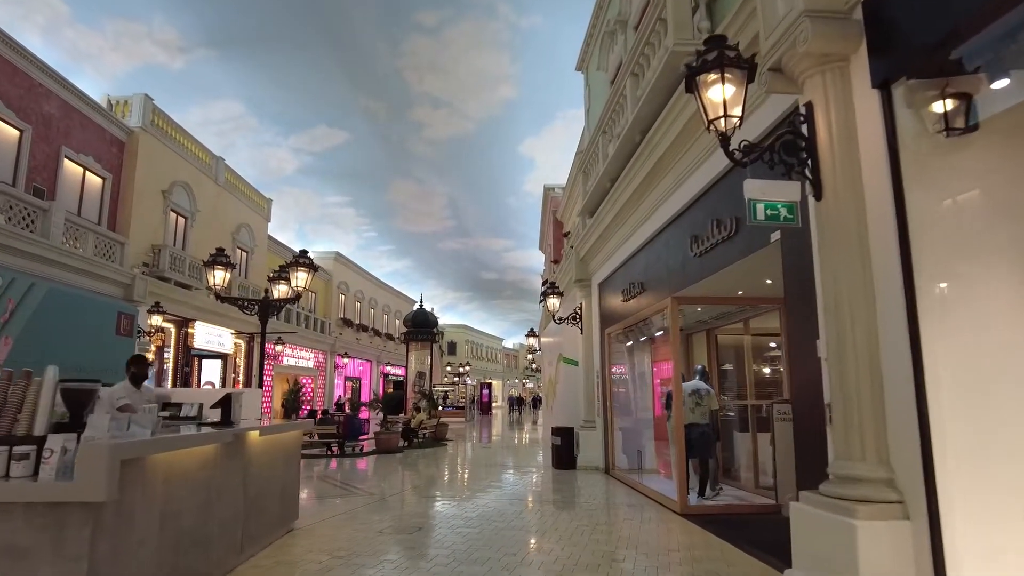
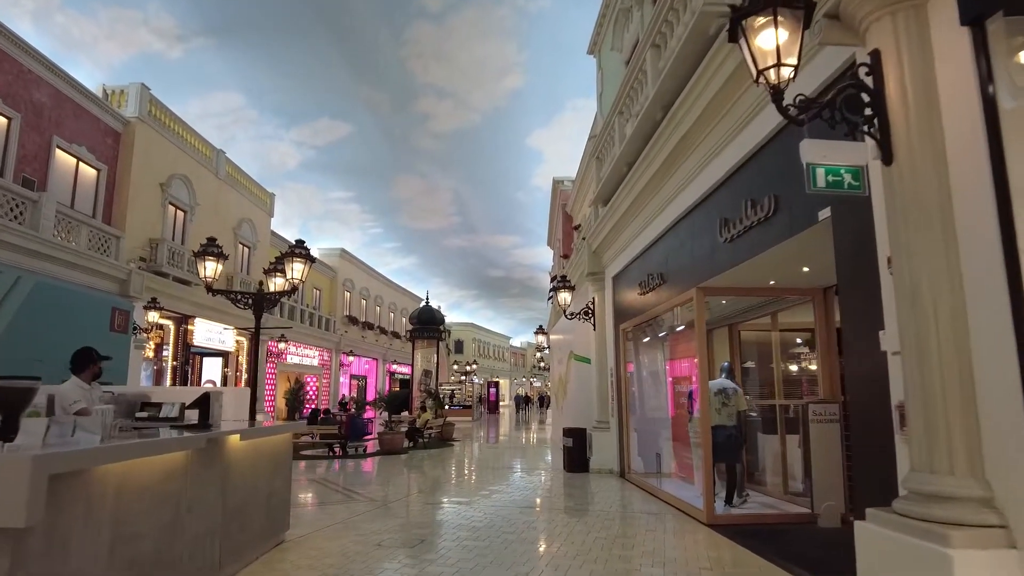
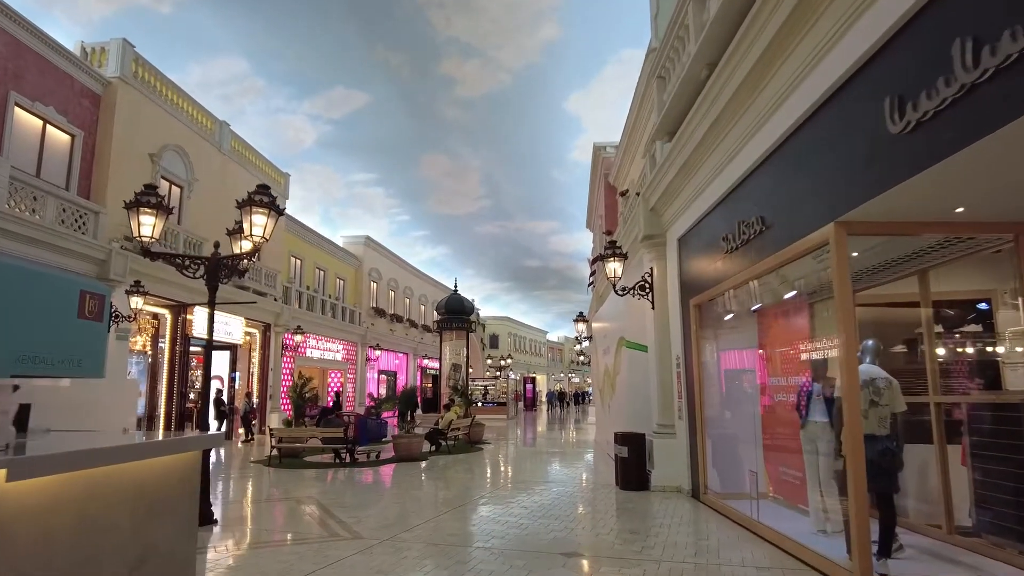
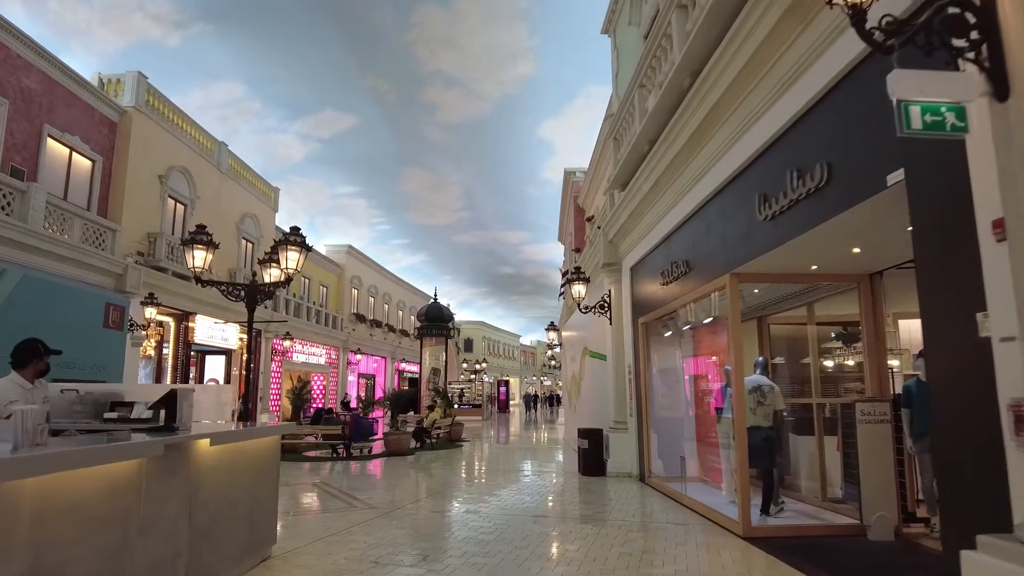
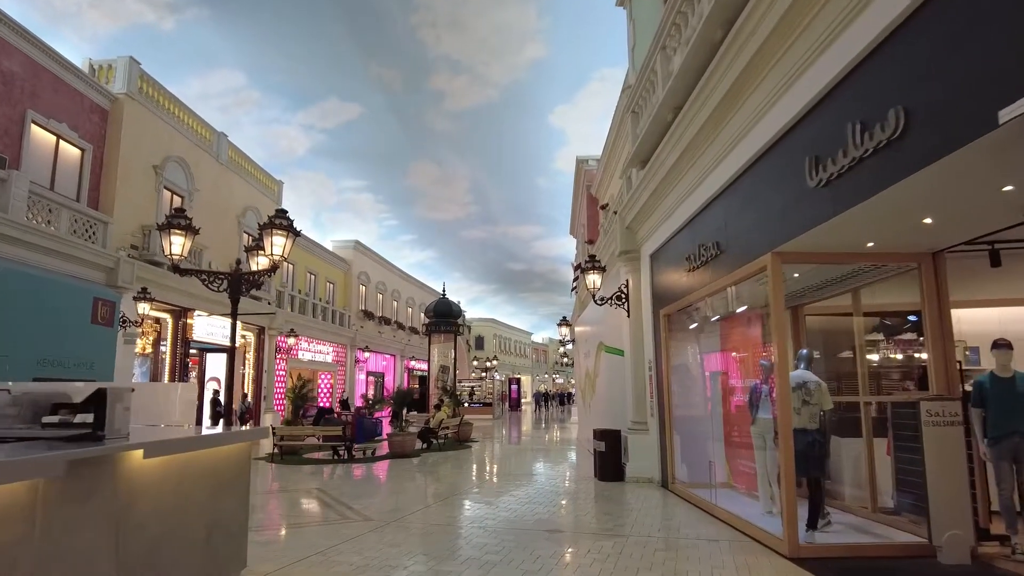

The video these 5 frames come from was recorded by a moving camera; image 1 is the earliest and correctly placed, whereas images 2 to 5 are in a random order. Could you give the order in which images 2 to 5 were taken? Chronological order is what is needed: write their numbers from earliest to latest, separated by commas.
2, 4, 5, 3
